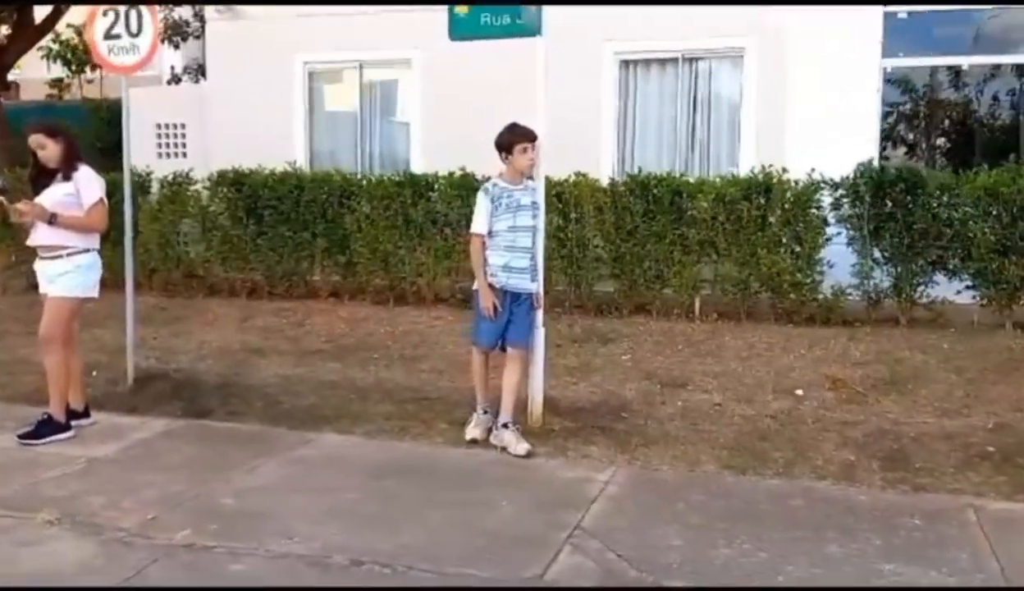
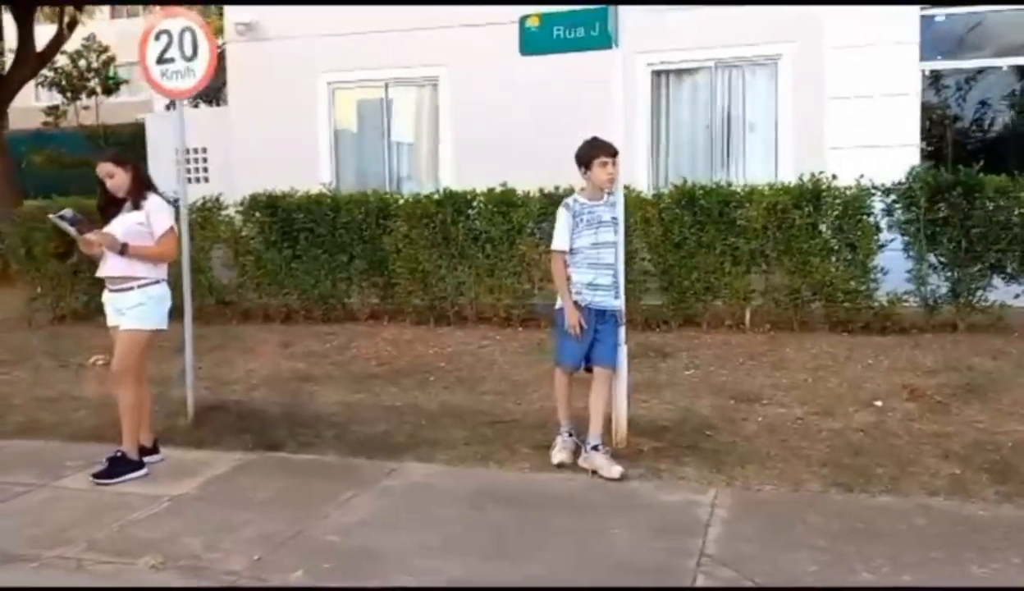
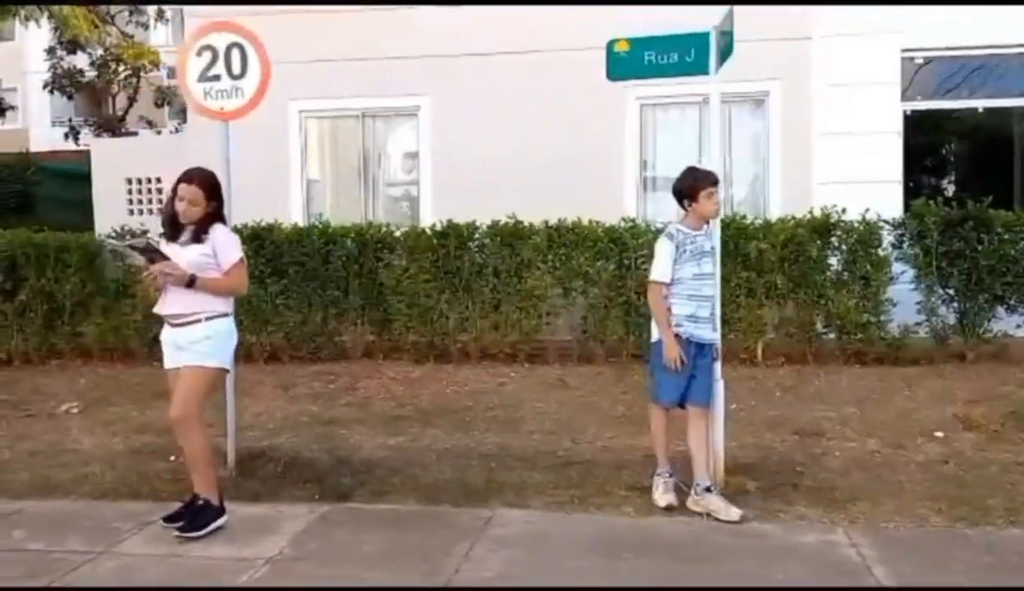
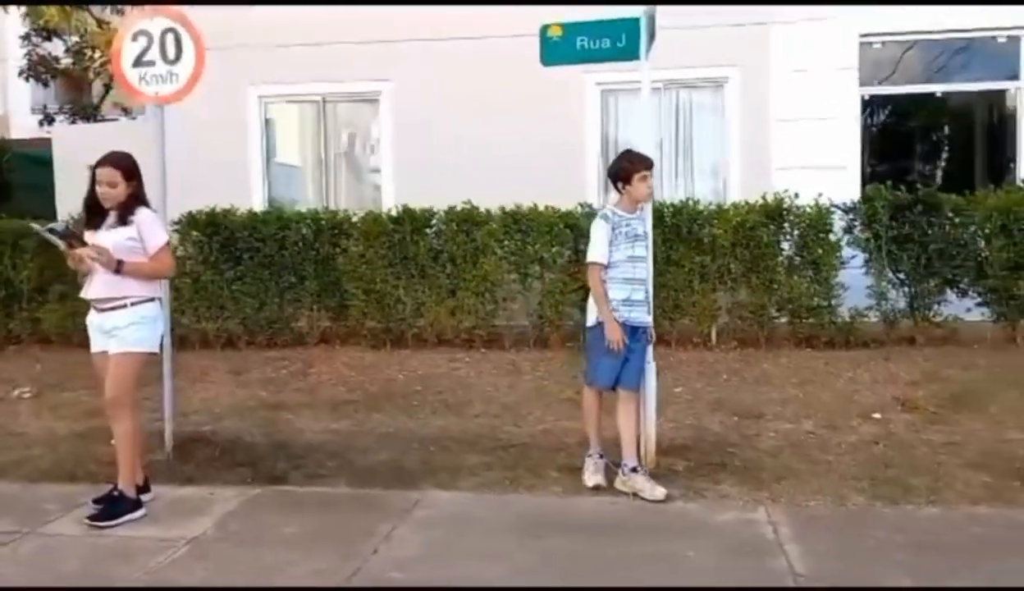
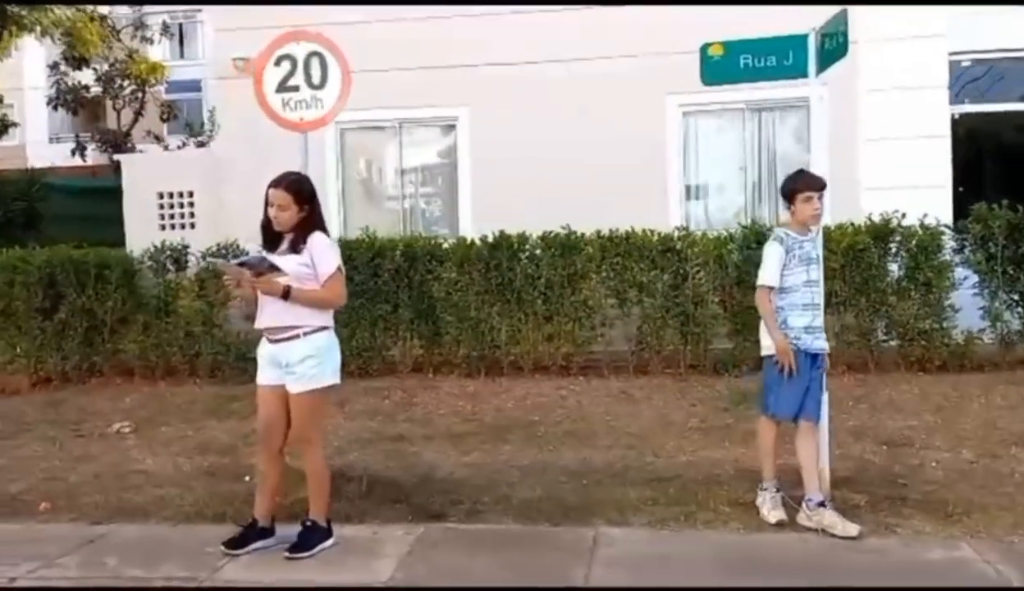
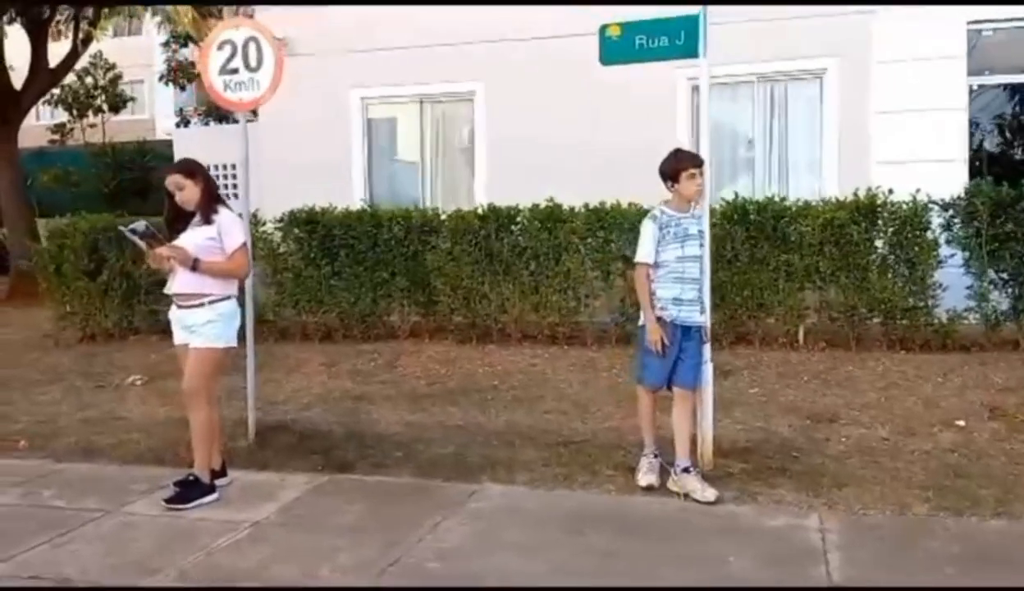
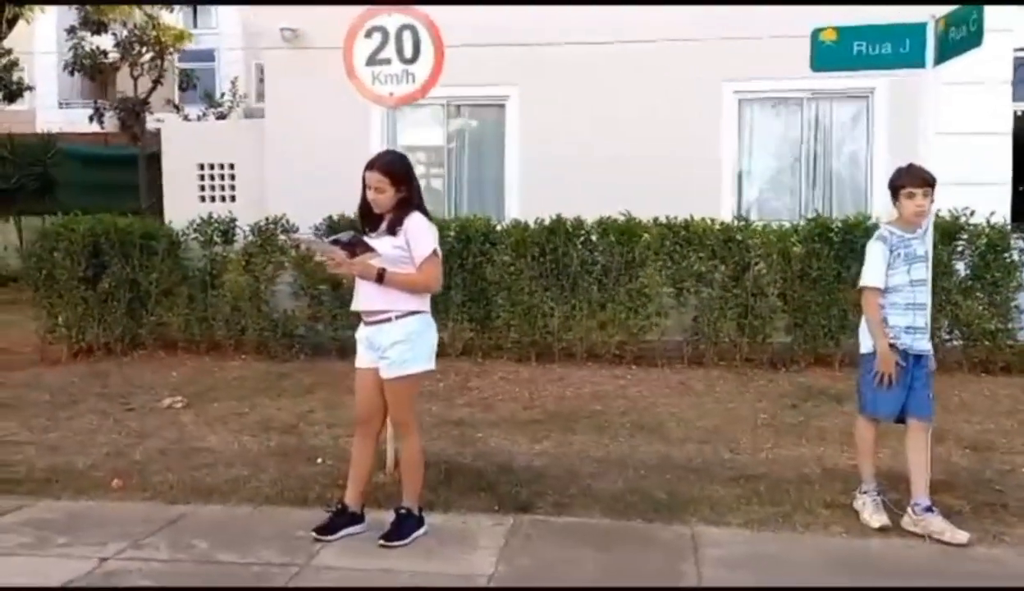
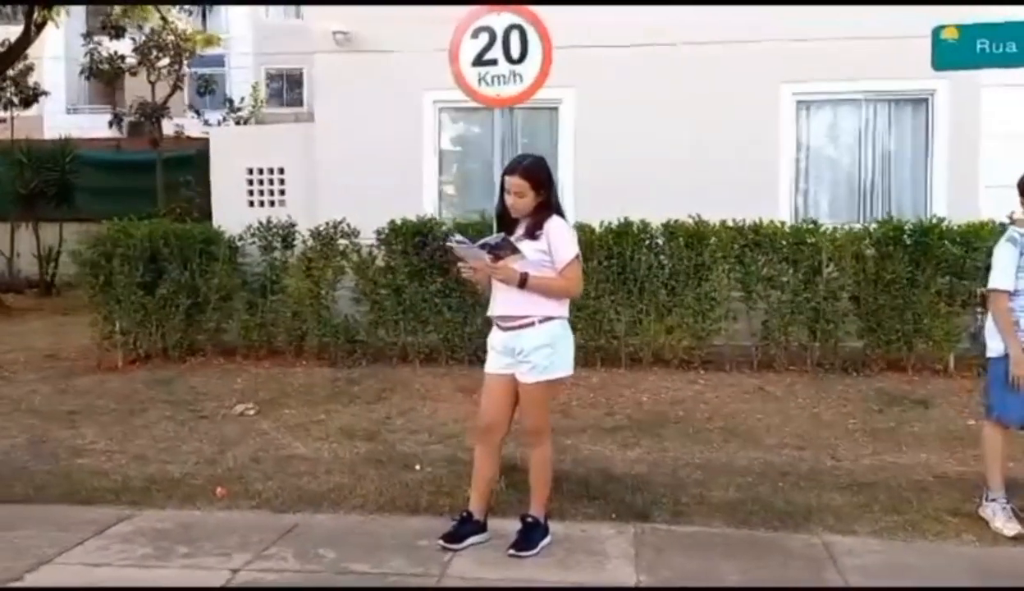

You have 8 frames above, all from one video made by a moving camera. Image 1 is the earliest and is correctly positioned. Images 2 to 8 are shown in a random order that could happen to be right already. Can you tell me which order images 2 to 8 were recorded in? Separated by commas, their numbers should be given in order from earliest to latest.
2, 6, 4, 3, 5, 7, 8
